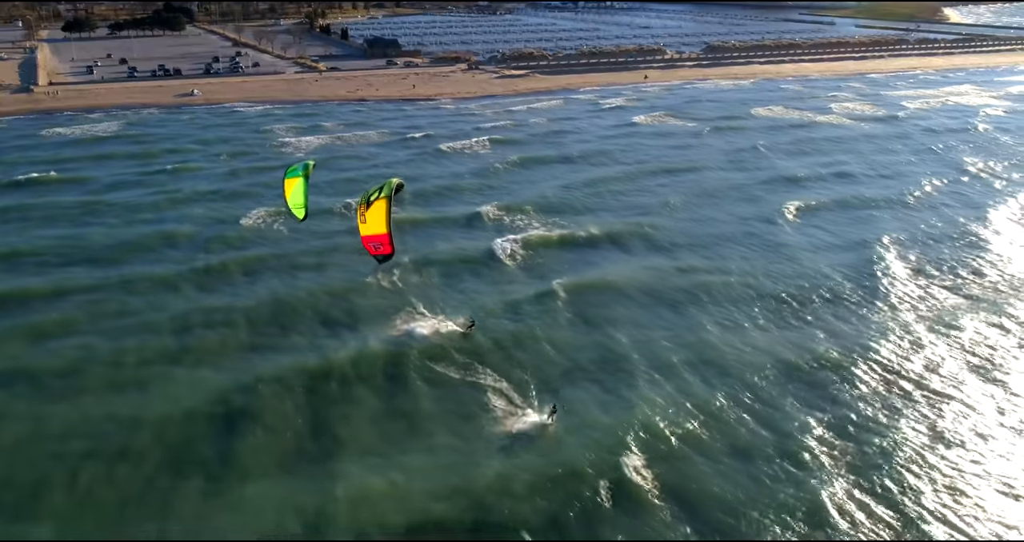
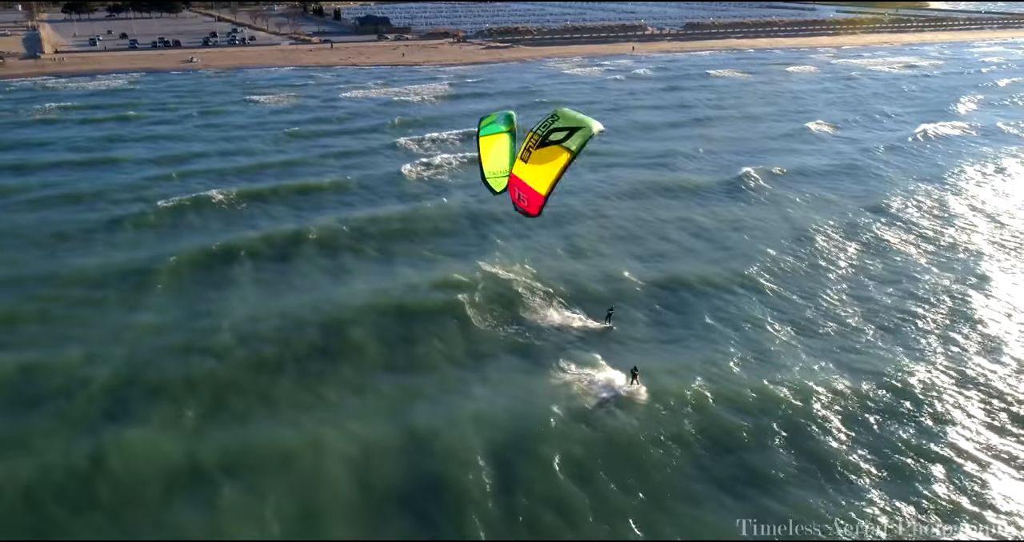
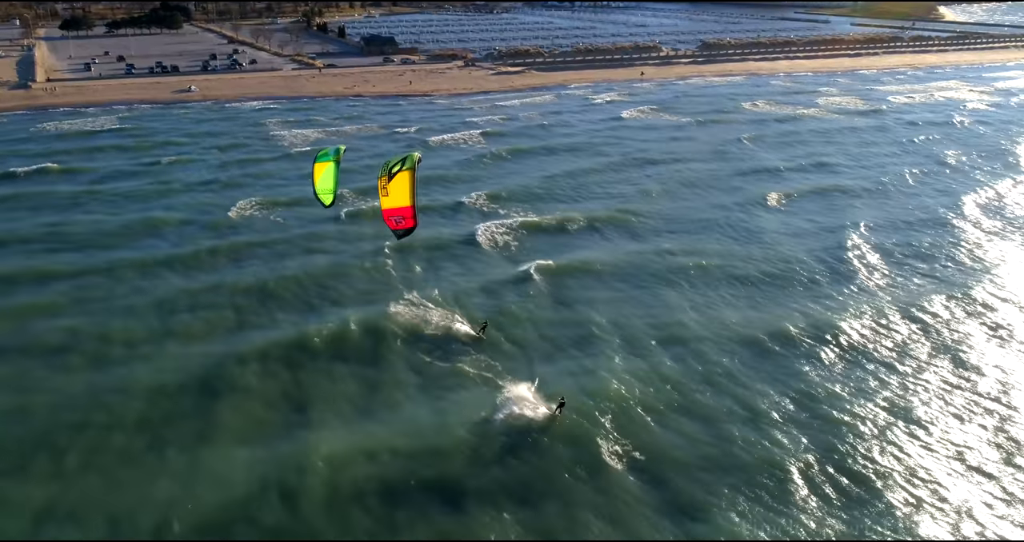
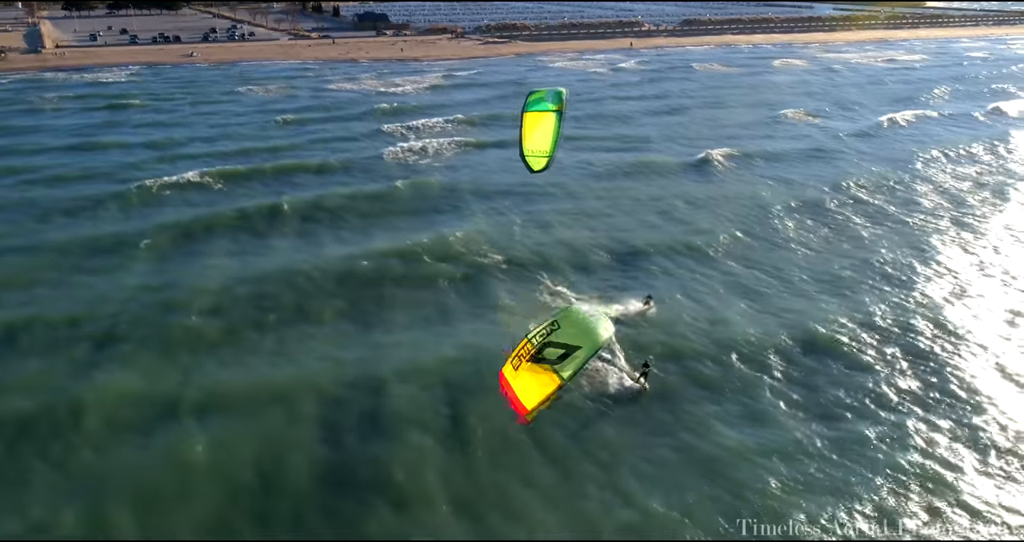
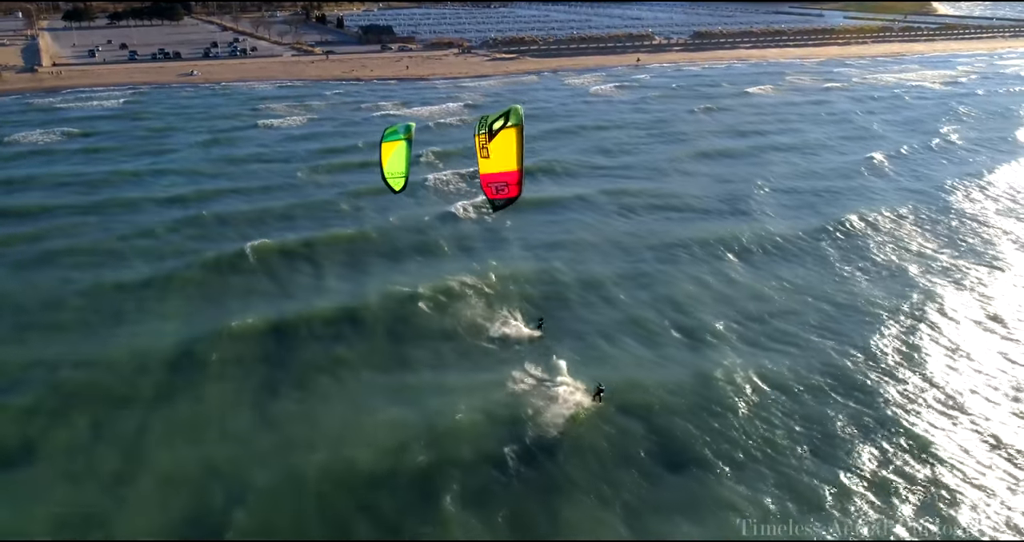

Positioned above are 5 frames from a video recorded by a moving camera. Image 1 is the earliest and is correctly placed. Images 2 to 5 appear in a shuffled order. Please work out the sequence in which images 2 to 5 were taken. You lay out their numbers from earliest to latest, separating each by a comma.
3, 5, 2, 4
